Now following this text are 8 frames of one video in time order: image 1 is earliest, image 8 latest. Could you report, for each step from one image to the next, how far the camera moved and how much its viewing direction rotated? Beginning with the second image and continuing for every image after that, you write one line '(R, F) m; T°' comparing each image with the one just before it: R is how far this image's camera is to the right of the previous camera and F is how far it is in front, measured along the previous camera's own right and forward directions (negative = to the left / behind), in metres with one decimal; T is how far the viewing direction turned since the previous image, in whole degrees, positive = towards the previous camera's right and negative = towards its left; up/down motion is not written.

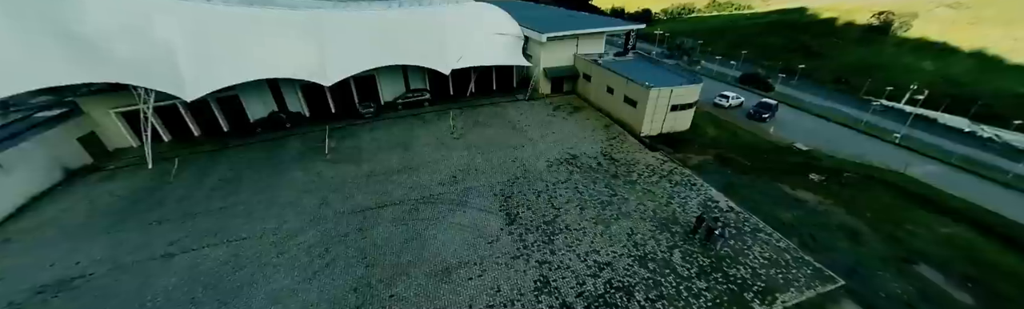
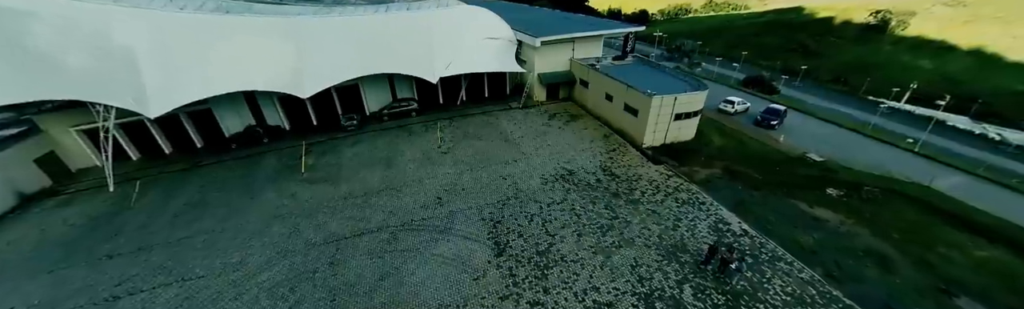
(+0.4, +1.2) m; 0°
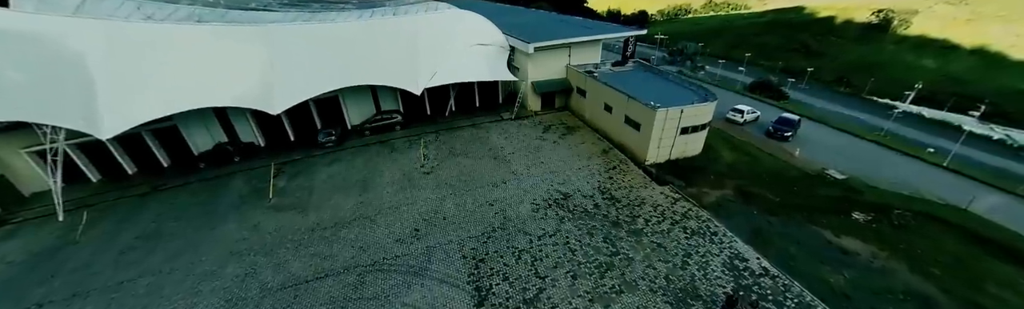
(+0.5, +1.4) m; 0°
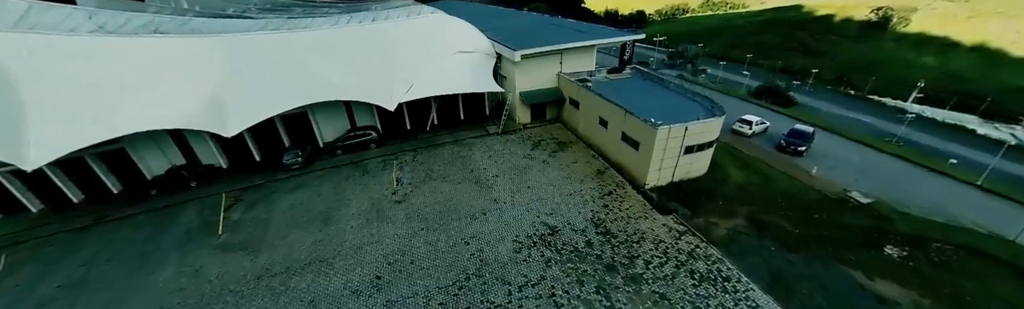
(+0.7, +1.6) m; 0°
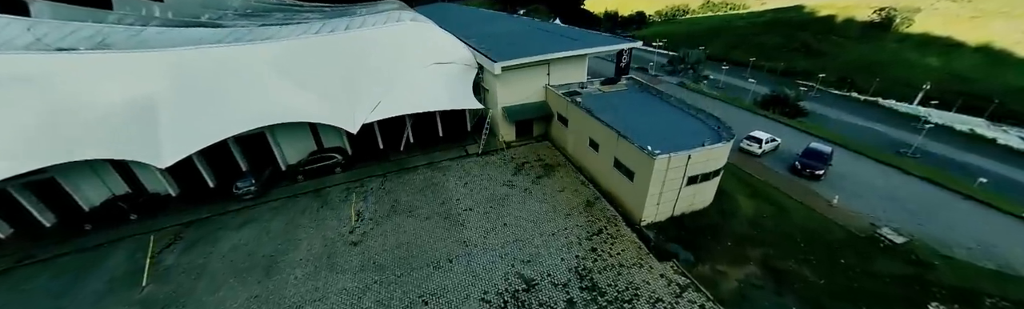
(+0.9, +1.7) m; 0°
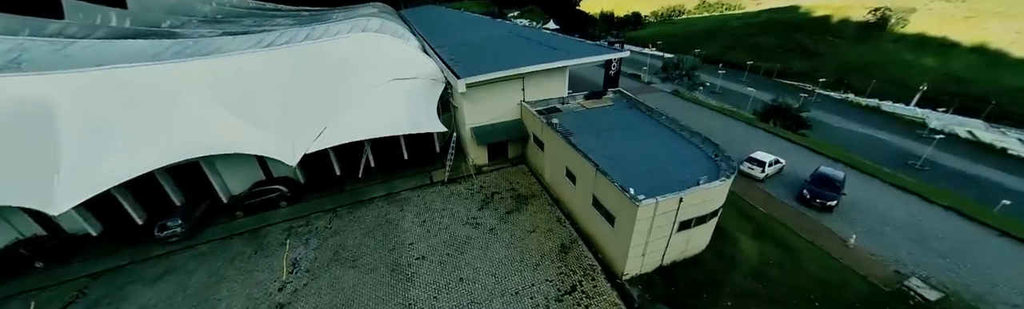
(+1.2, +1.8) m; 0°
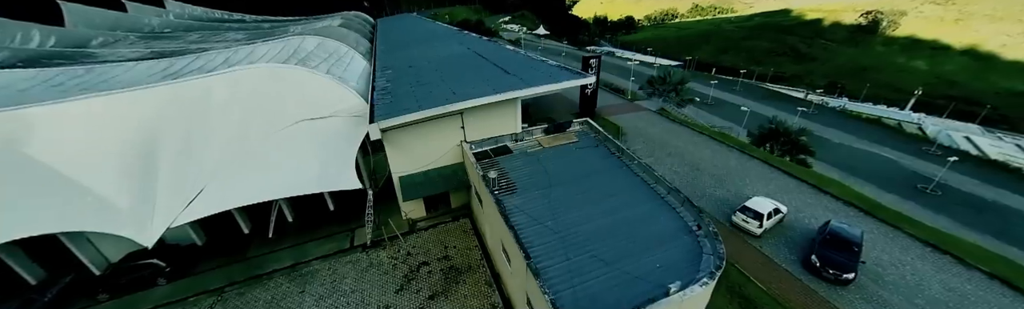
(+2.1, +2.5) m; +1°
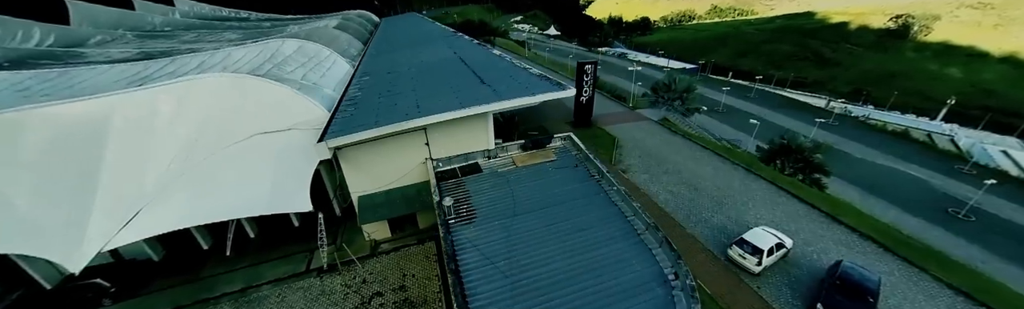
(+1.4, +1.0) m; -2°
